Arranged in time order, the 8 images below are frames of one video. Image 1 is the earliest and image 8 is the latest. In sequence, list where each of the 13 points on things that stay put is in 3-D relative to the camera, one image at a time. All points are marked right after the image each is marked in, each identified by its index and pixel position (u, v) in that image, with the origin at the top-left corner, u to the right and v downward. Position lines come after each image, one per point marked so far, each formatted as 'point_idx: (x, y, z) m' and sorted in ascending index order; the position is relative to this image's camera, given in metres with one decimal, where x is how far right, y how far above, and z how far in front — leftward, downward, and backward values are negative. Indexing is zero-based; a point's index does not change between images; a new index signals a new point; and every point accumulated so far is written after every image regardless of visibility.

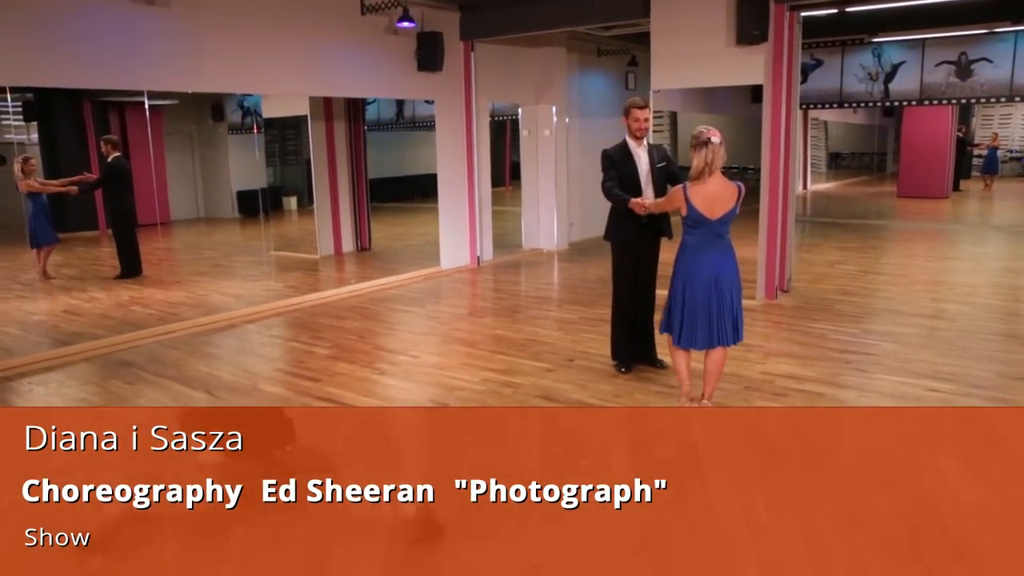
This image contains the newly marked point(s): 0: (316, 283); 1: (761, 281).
0: (-2.1, +0.1, +8.4) m
1: (+2.0, 0.0, +6.5) m
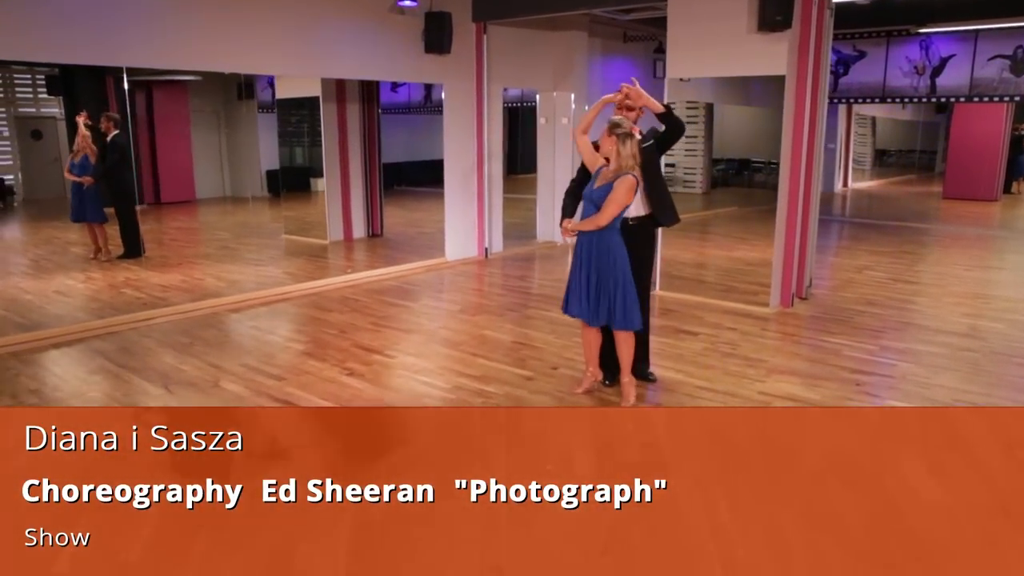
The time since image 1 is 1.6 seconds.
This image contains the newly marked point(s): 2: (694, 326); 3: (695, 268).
0: (-2.0, +0.2, +8.1) m
1: (+2.0, 0.0, +6.0) m
2: (+1.2, -0.3, +5.4) m
3: (+1.7, +0.2, +7.6) m
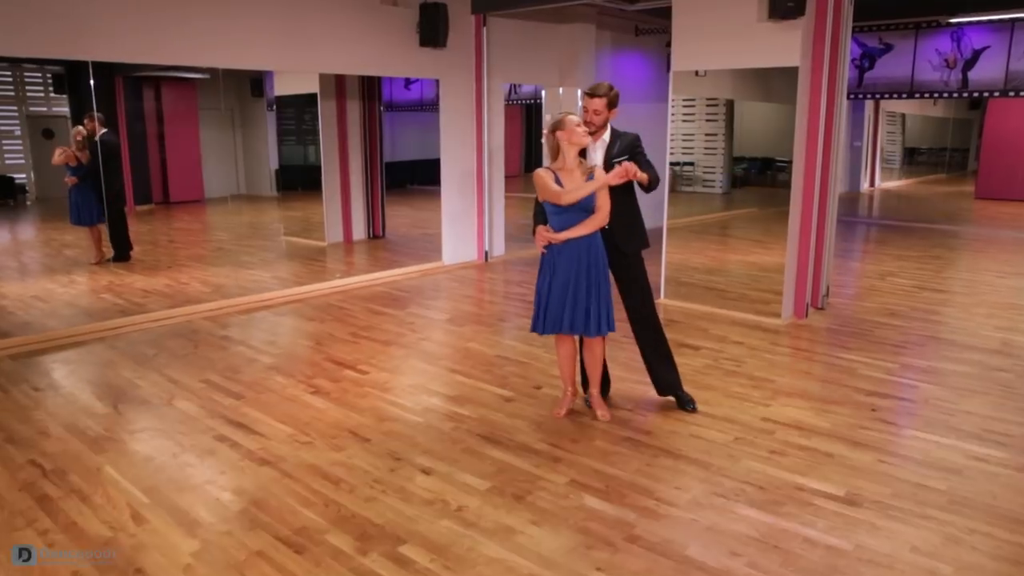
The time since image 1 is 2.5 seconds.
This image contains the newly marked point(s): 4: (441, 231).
0: (-2.0, +0.1, +7.8) m
1: (+1.9, -0.1, +5.6) m
2: (+1.2, -0.3, +5.0) m
3: (+1.7, +0.1, +7.2) m
4: (-0.7, +0.6, +7.7) m
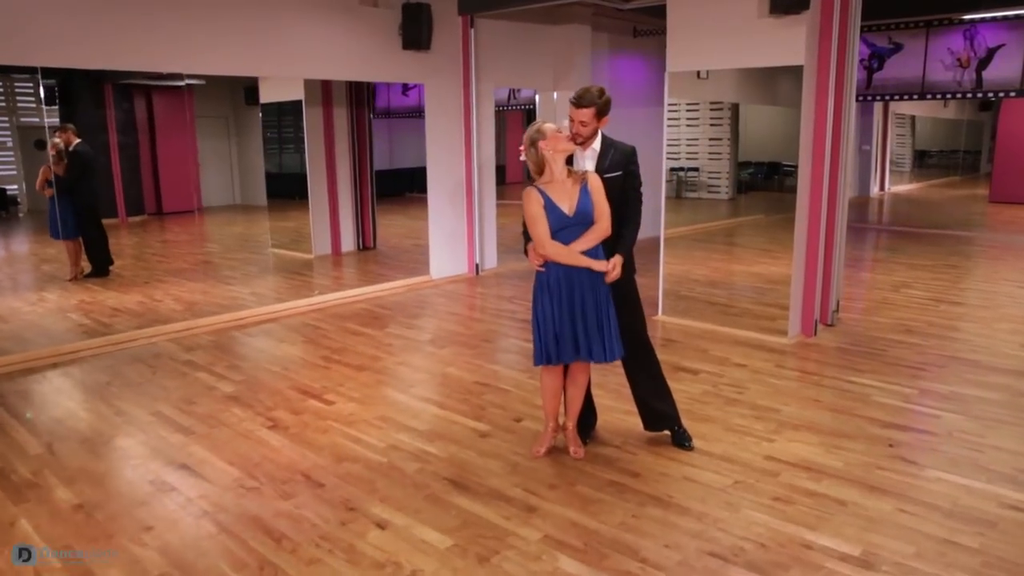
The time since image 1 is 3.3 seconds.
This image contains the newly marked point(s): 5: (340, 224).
0: (-2.1, 0.0, +7.5) m
1: (+1.8, -0.2, +5.2) m
2: (+1.1, -0.4, +4.6) m
3: (+1.7, 0.0, +6.8) m
4: (-0.8, +0.4, +7.4) m
5: (-2.1, +0.7, +9.6) m
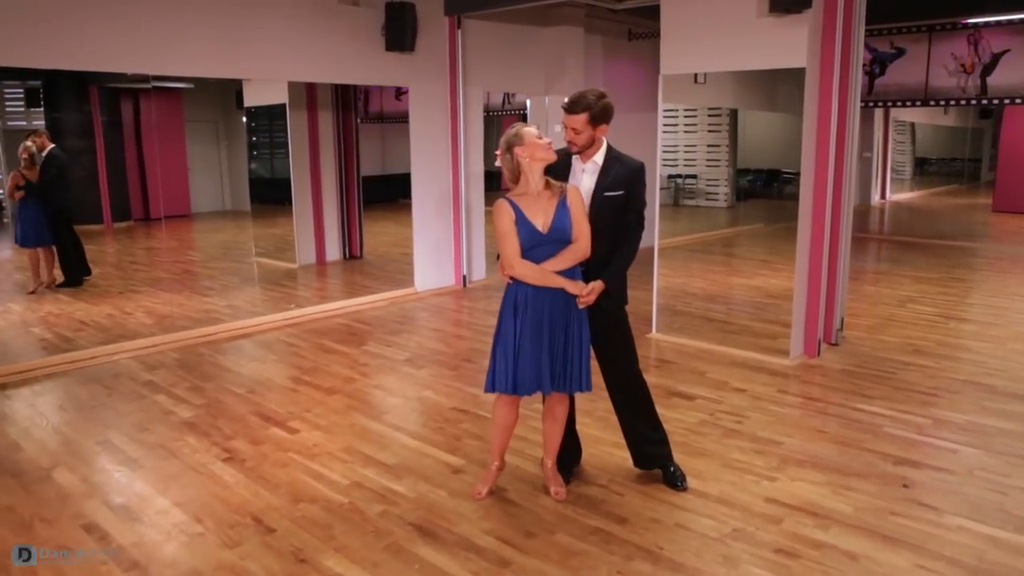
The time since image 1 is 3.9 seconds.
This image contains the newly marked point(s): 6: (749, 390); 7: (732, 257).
0: (-2.2, -0.1, +7.1) m
1: (+1.7, -0.3, +4.9) m
2: (+1.0, -0.5, +4.3) m
3: (+1.6, -0.1, +6.5) m
4: (-0.9, +0.3, +7.1) m
5: (-2.2, +0.6, +9.3) m
6: (+1.3, -0.5, +4.2) m
7: (+2.5, +0.4, +9.3) m
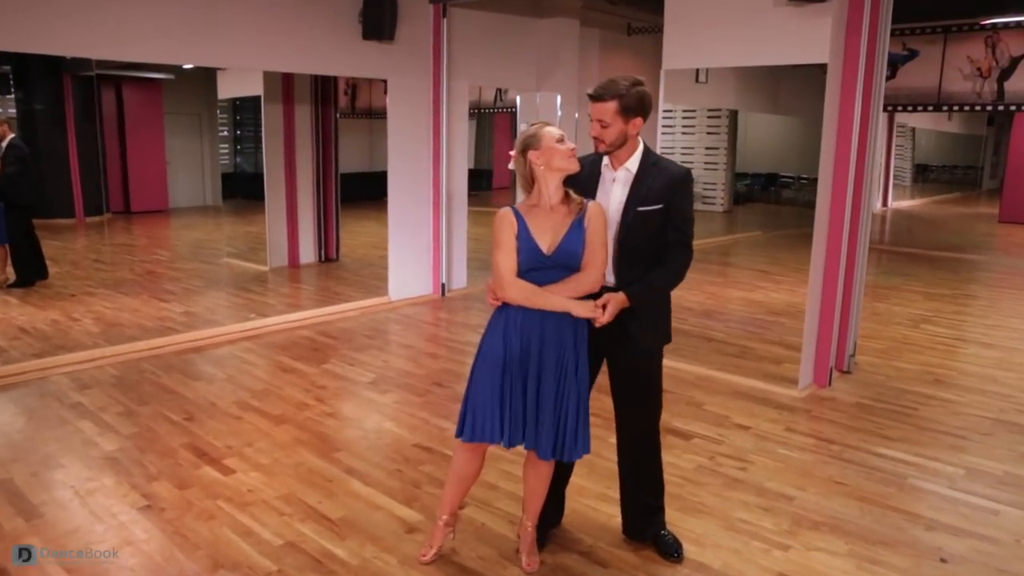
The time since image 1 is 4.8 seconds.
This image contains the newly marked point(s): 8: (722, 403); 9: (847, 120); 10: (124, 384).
0: (-2.3, -0.1, +6.6) m
1: (+1.6, -0.4, +4.4) m
2: (+0.8, -0.6, +3.8) m
3: (+1.4, -0.2, +6.0) m
4: (-1.0, +0.2, +6.5) m
5: (-2.3, +0.6, +8.8) m
6: (+1.1, -0.7, +3.8) m
7: (+2.4, +0.2, +8.8) m
8: (+1.1, -0.6, +4.1) m
9: (+1.7, +0.9, +4.2) m
10: (-2.1, -0.5, +4.3) m
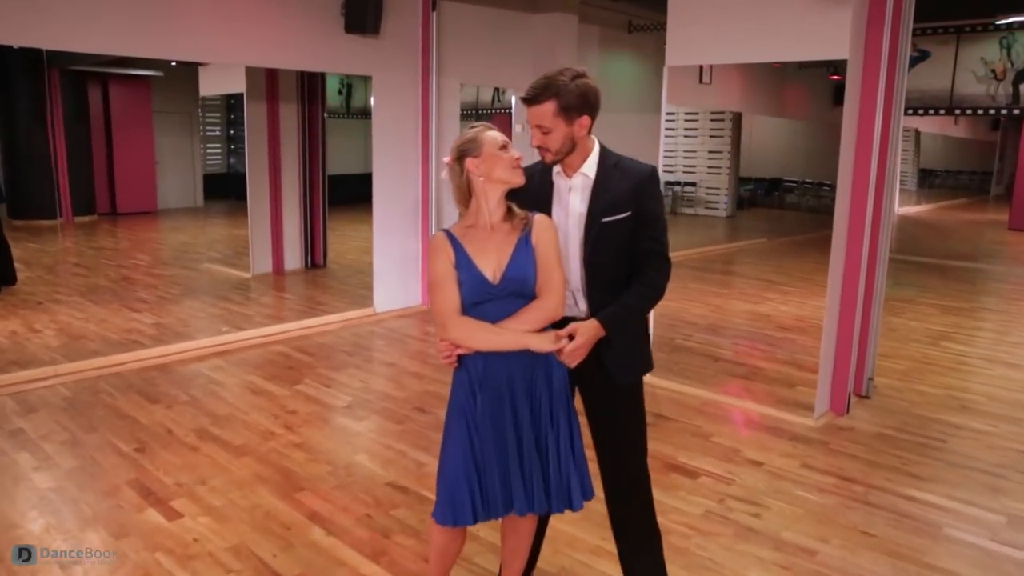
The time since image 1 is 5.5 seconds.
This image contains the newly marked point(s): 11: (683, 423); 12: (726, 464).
0: (-2.4, -0.2, +6.2) m
1: (+1.6, -0.5, +4.0) m
2: (+0.8, -0.7, +3.4) m
3: (+1.4, -0.3, +5.6) m
4: (-1.1, +0.2, +6.2) m
5: (-2.4, +0.5, +8.4) m
6: (+1.1, -0.7, +3.4) m
7: (+2.3, +0.1, +8.4) m
8: (+1.0, -0.7, +3.7) m
9: (+1.7, +0.8, +3.8) m
10: (-2.1, -0.6, +4.0) m
11: (+0.8, -0.6, +3.8) m
12: (+0.9, -0.7, +3.4) m
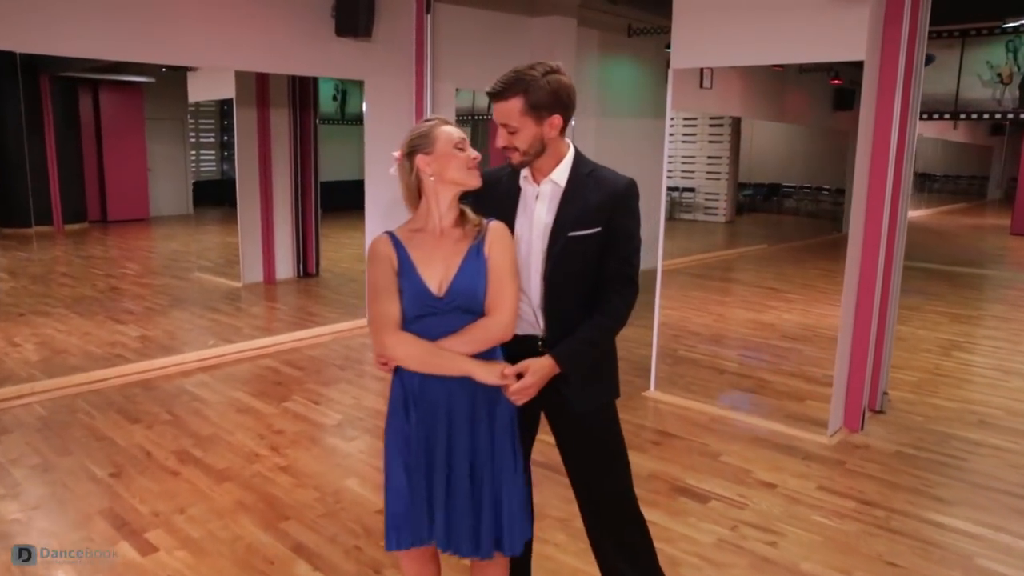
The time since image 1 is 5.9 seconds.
0: (-2.4, -0.3, +6.0) m
1: (+1.6, -0.5, +3.8) m
2: (+0.8, -0.8, +3.2) m
3: (+1.4, -0.4, +5.4) m
4: (-1.1, +0.1, +6.0) m
5: (-2.4, +0.4, +8.2) m
6: (+1.1, -0.8, +3.2) m
7: (+2.3, +0.1, +8.2) m
8: (+1.0, -0.7, +3.5) m
9: (+1.7, +0.7, +3.6) m
10: (-2.1, -0.6, +3.8) m
11: (+0.8, -0.7, +3.6) m
12: (+0.9, -0.8, +3.2) m
